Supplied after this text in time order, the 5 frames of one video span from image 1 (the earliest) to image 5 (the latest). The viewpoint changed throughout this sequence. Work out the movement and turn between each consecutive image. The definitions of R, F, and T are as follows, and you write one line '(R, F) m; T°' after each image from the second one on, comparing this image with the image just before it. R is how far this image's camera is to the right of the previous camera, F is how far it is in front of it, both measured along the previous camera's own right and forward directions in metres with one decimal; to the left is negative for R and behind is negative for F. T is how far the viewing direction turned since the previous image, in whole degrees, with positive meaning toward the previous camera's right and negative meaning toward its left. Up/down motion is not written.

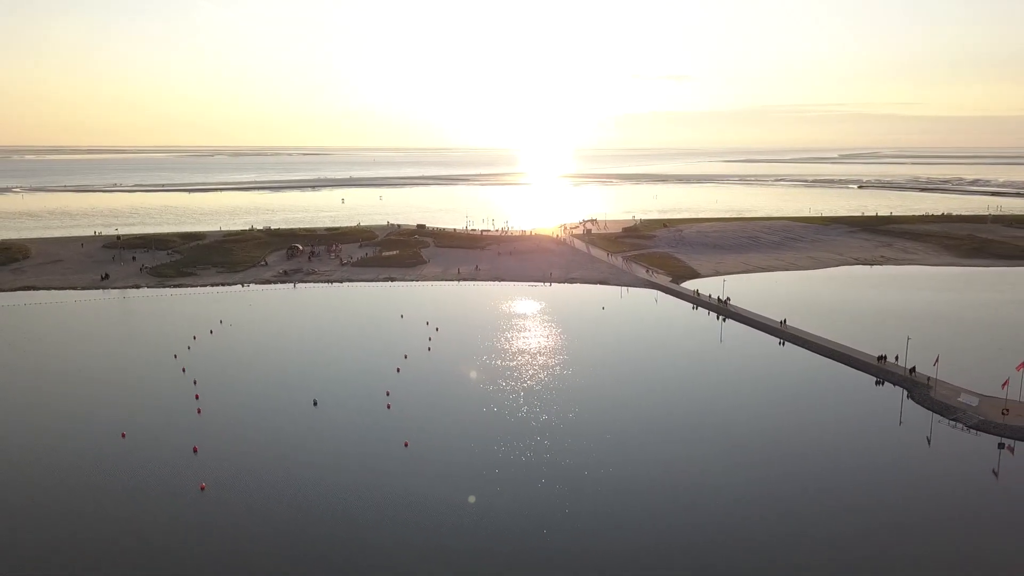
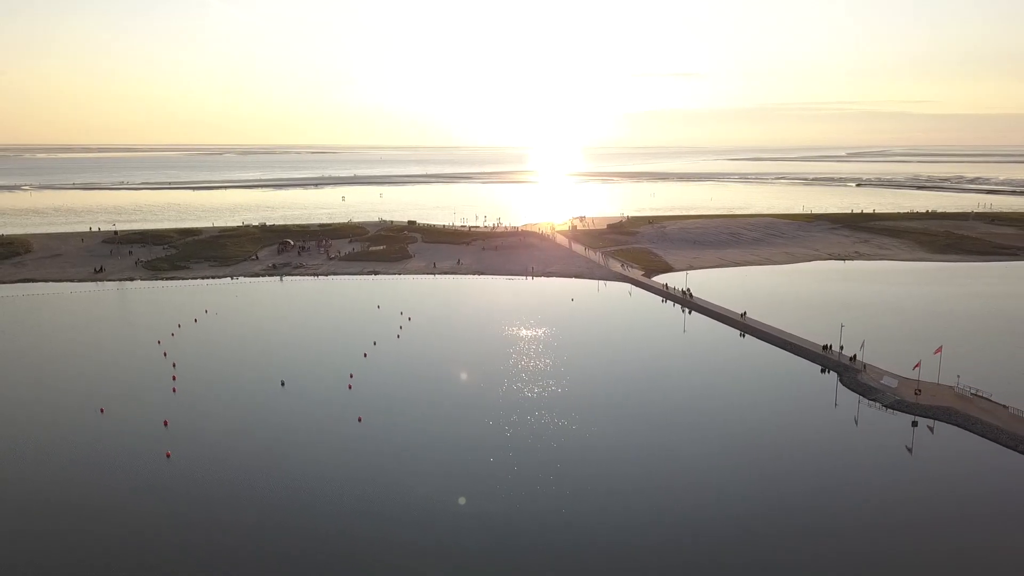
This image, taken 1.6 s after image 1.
(+1.8, -1.4) m; -1°
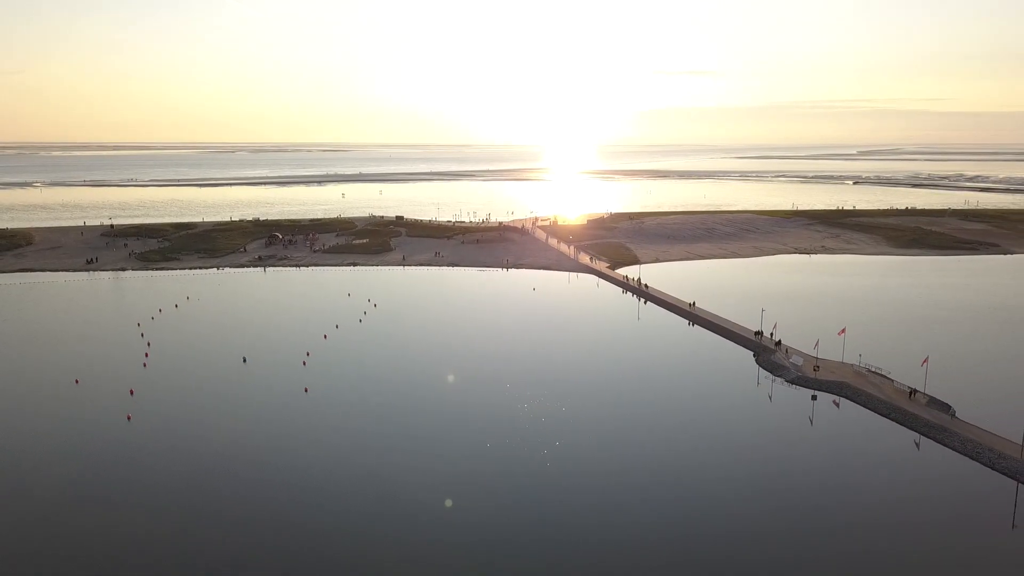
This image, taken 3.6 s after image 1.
(+2.5, -1.8) m; -1°
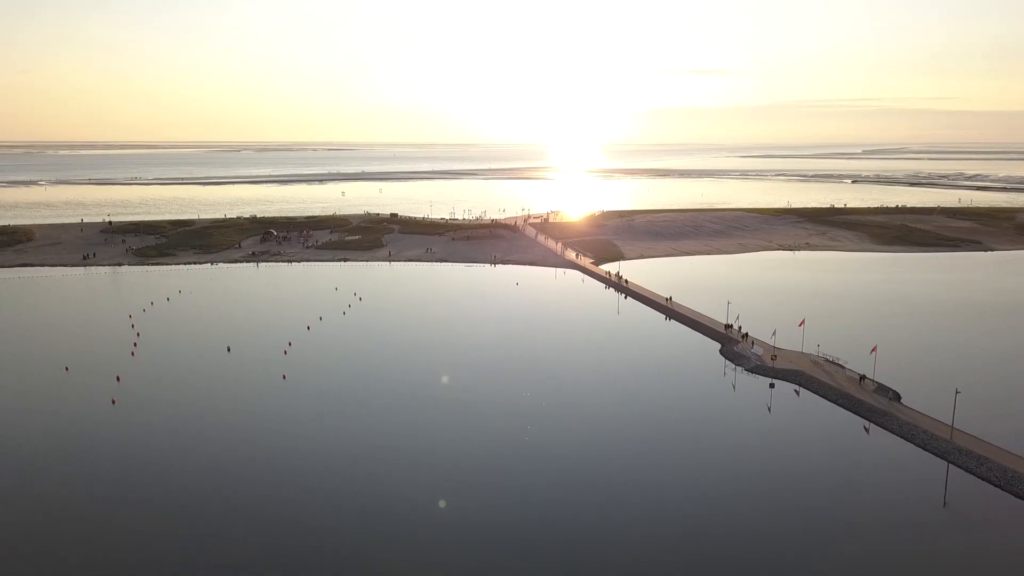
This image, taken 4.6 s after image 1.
(+1.2, -0.9) m; 0°
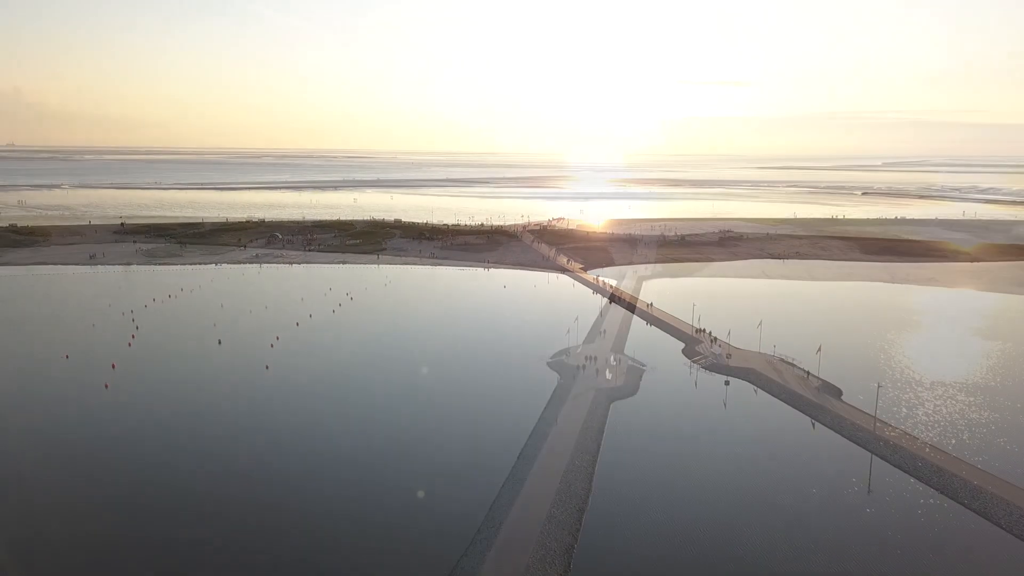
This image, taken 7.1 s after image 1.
(+1.7, -1.3) m; -1°
